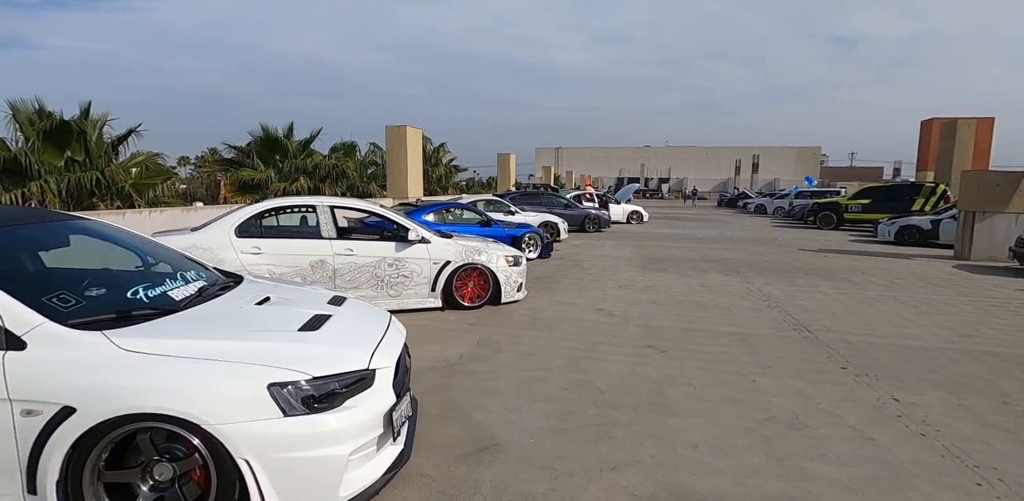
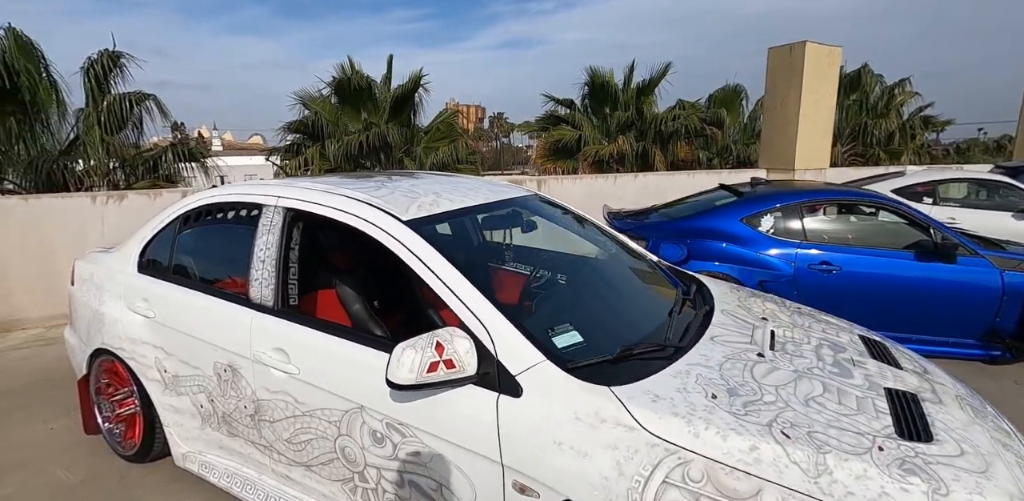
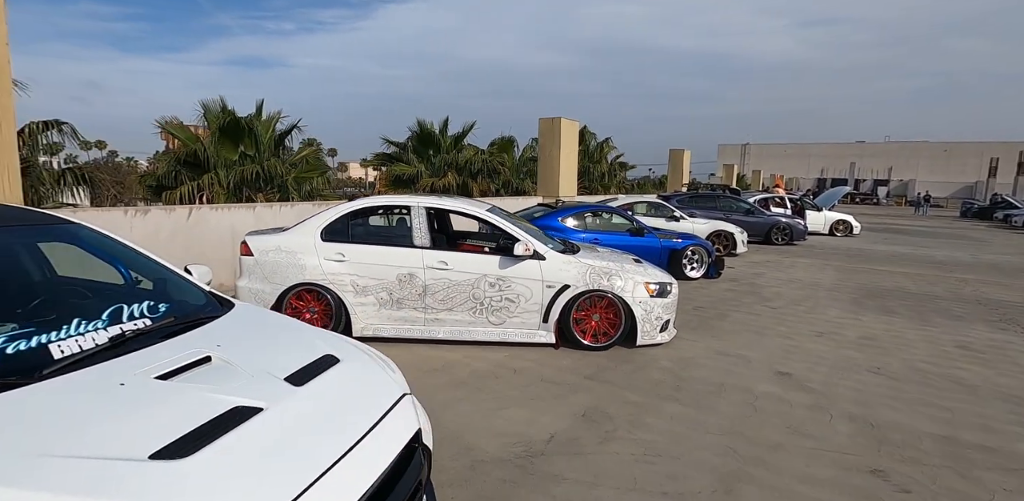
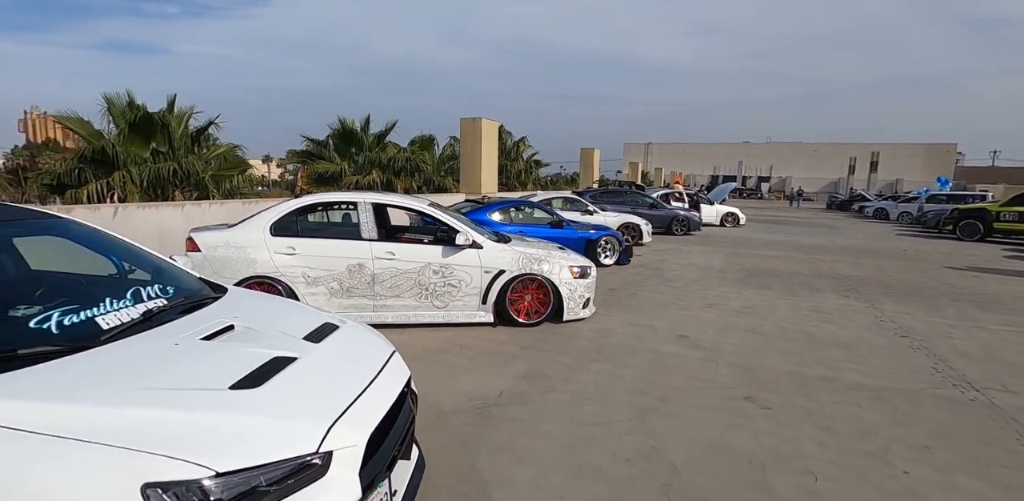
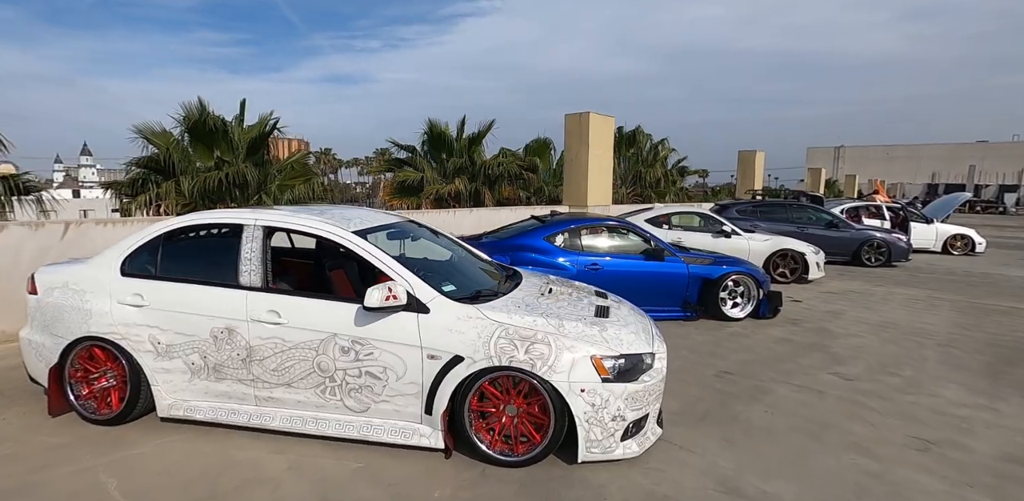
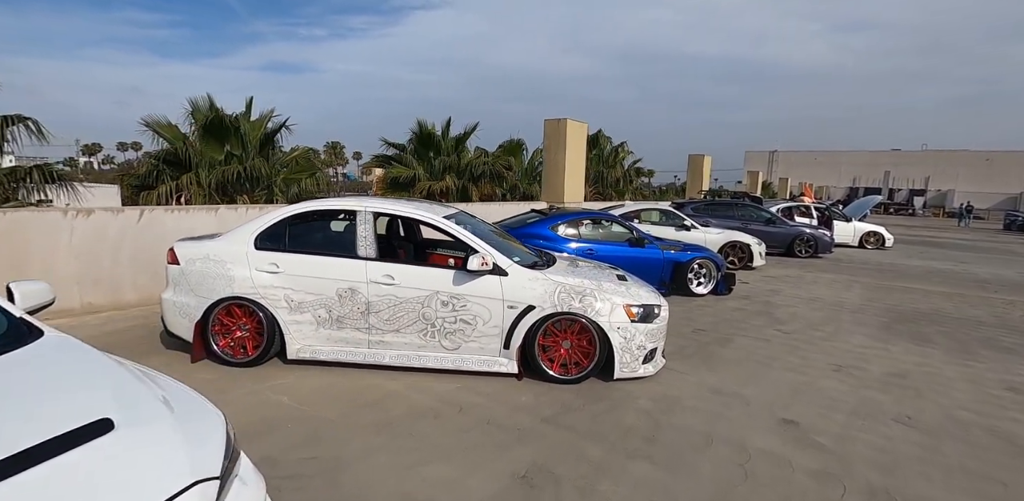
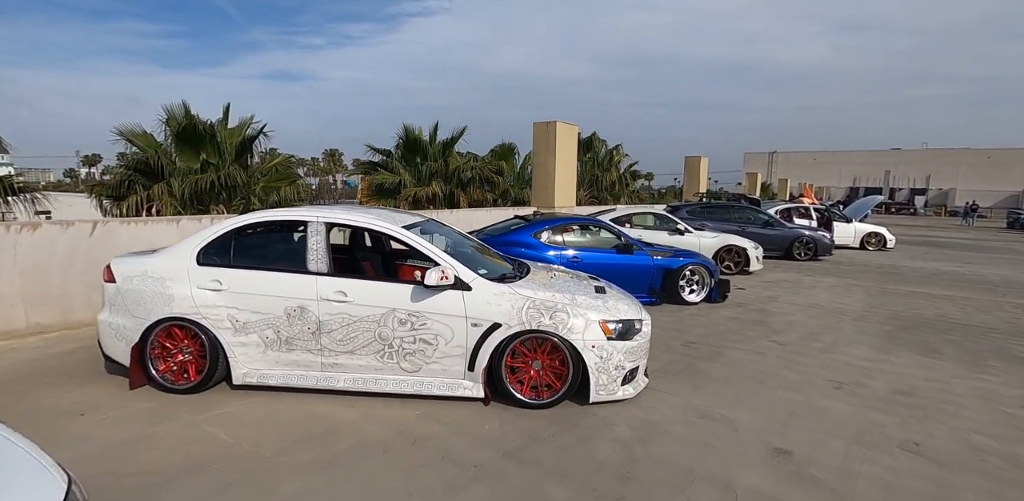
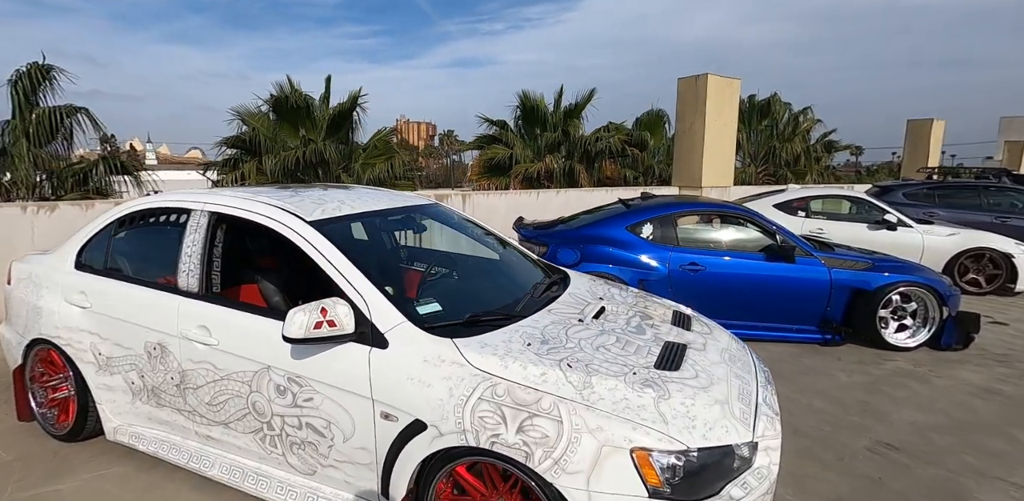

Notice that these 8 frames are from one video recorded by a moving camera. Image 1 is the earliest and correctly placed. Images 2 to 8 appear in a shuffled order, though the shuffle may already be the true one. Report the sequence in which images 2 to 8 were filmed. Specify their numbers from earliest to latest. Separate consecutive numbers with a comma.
4, 3, 6, 7, 5, 8, 2
